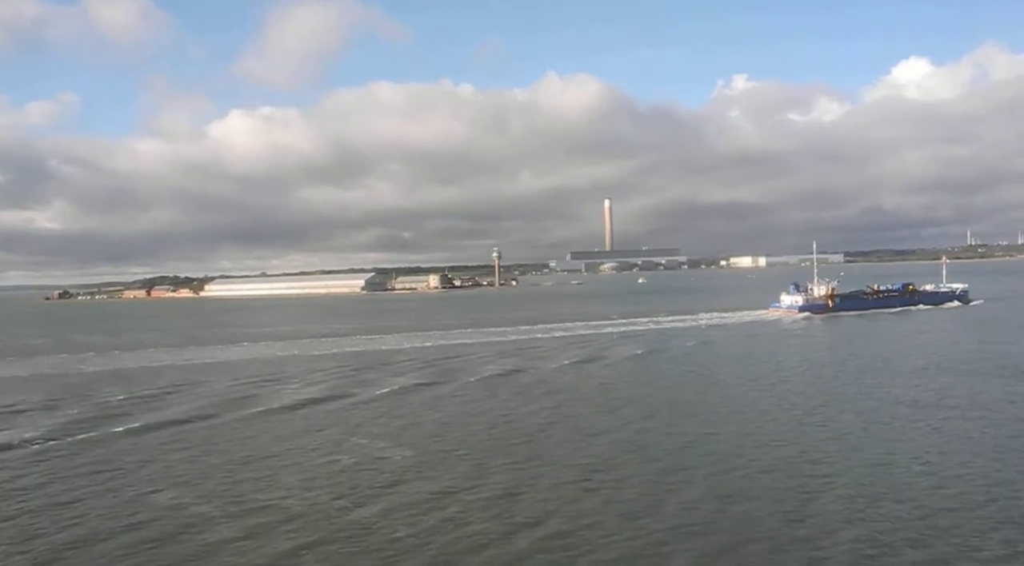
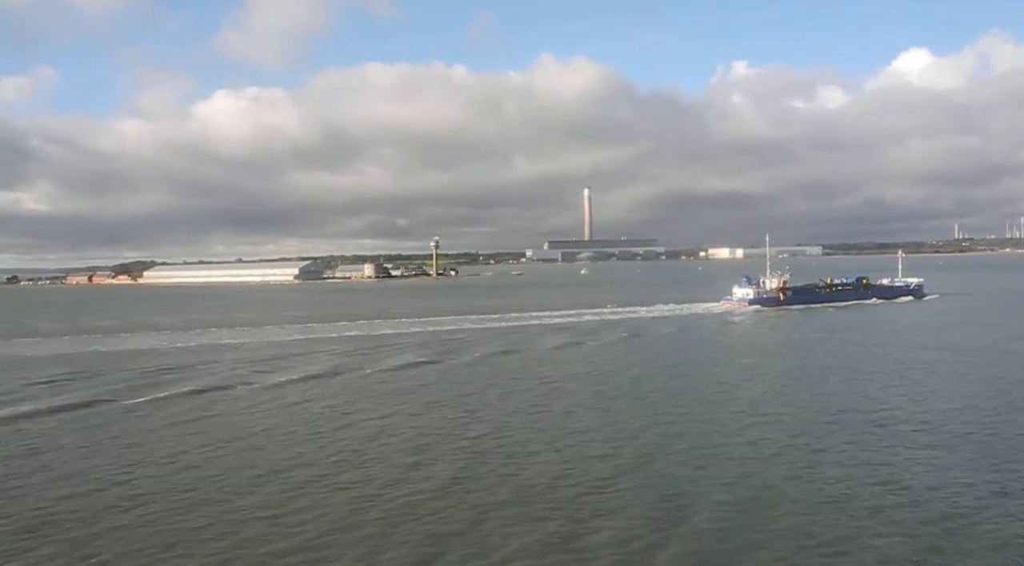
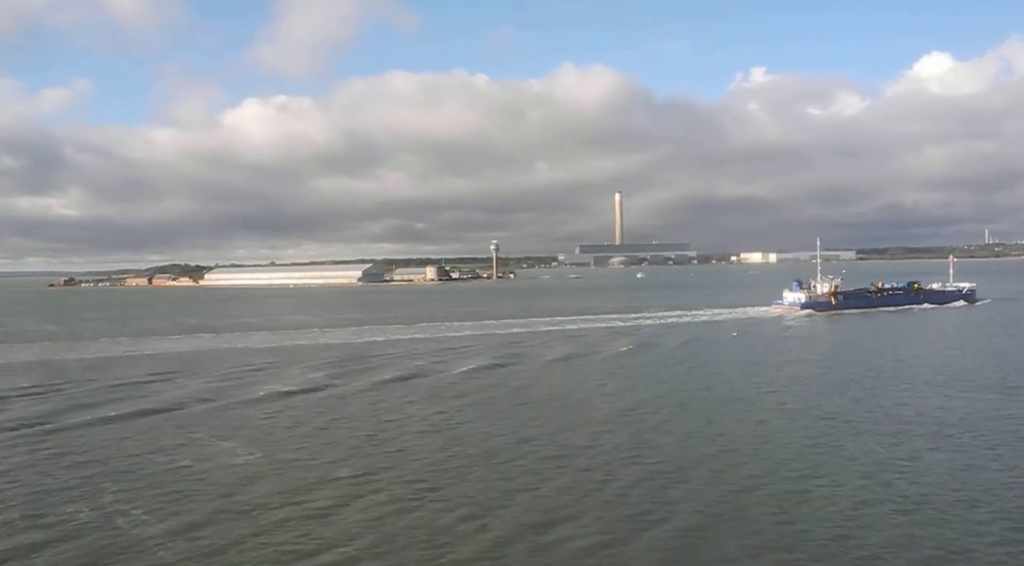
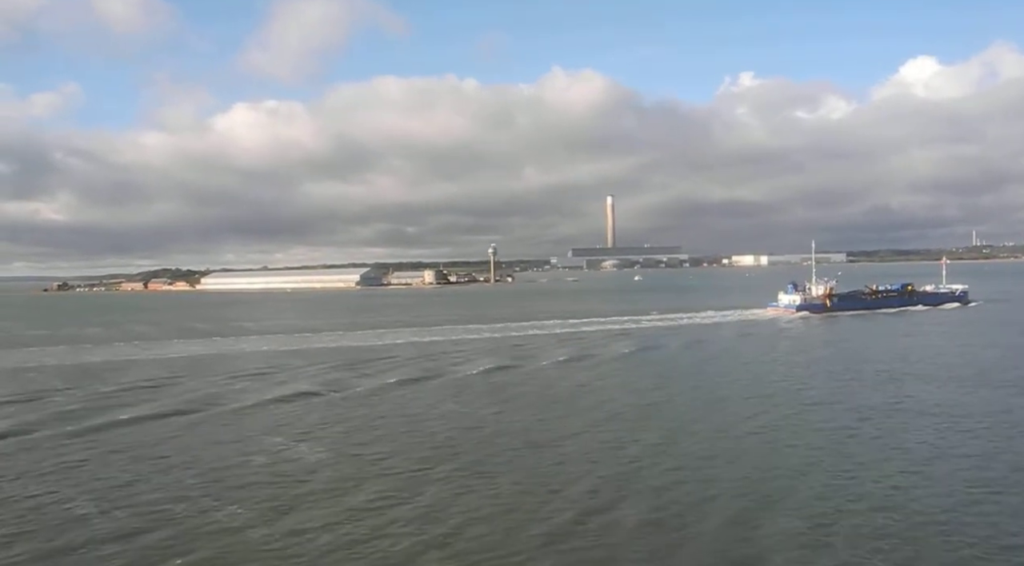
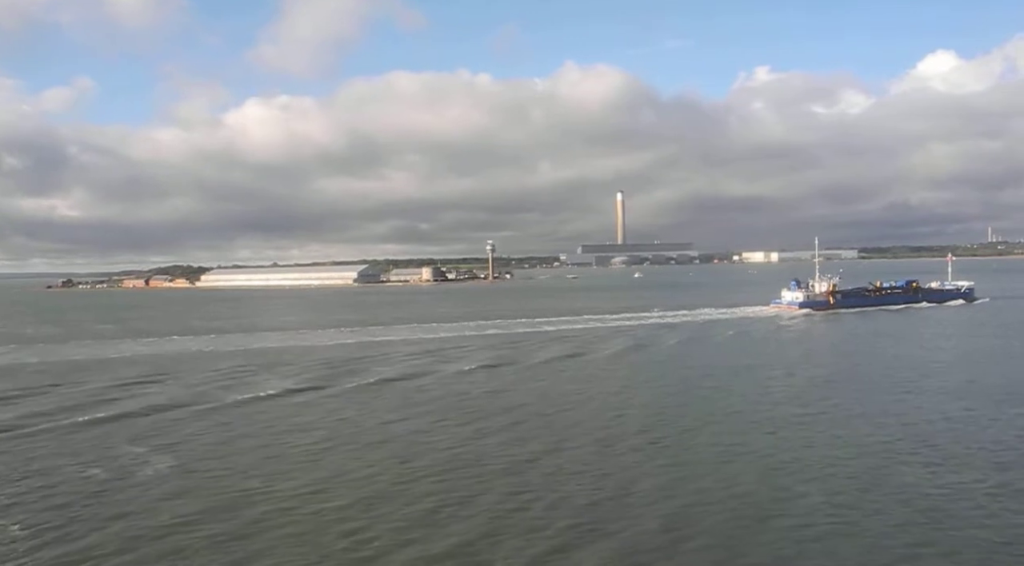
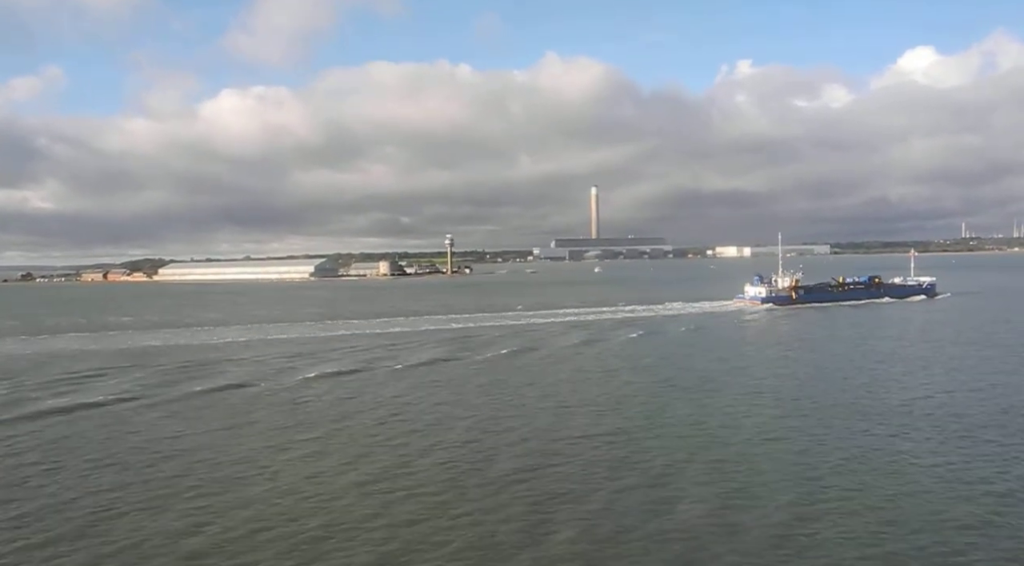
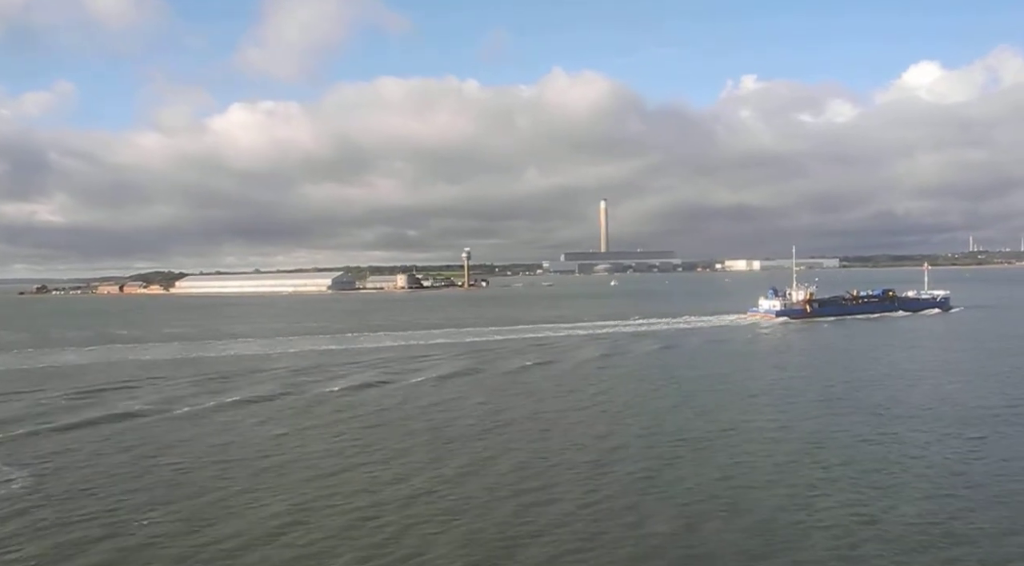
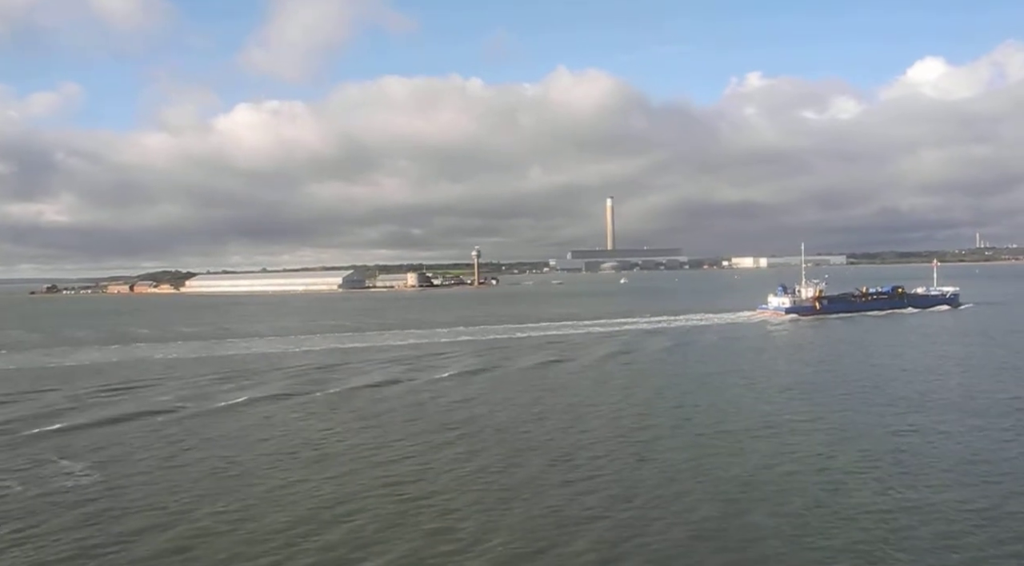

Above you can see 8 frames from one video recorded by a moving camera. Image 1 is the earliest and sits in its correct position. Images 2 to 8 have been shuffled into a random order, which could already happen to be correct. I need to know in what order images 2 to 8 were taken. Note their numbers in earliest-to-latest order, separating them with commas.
4, 3, 5, 8, 7, 6, 2
